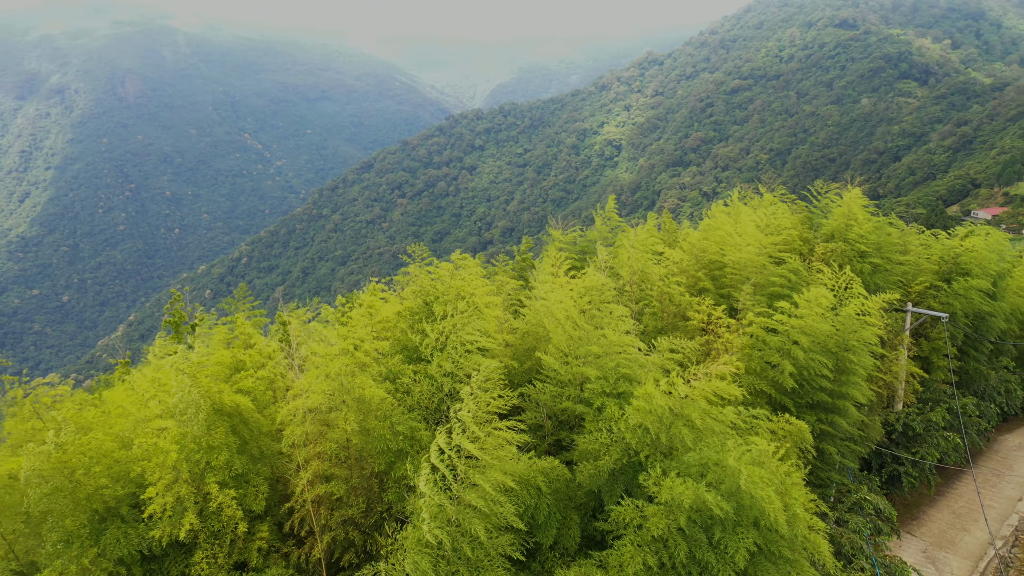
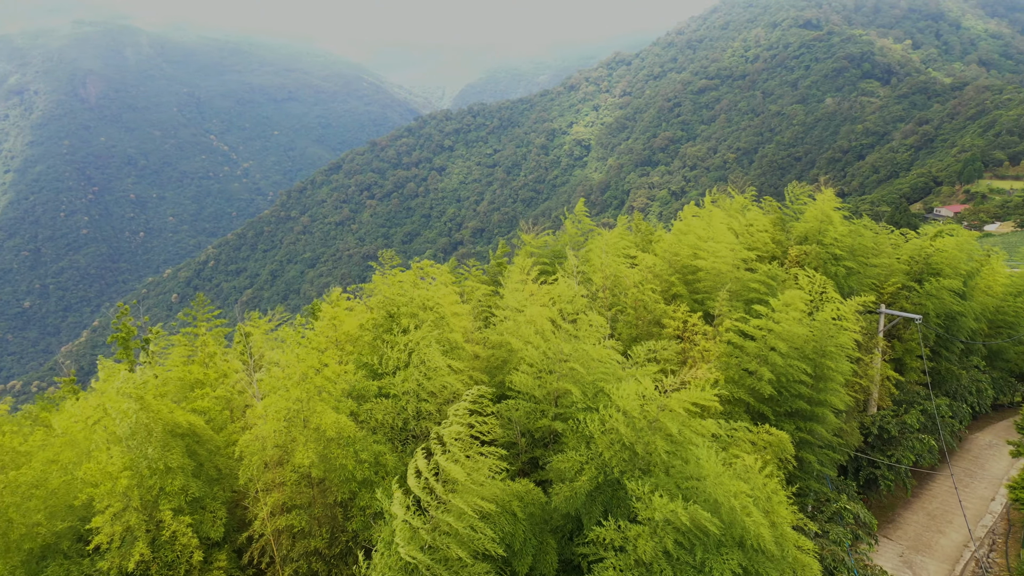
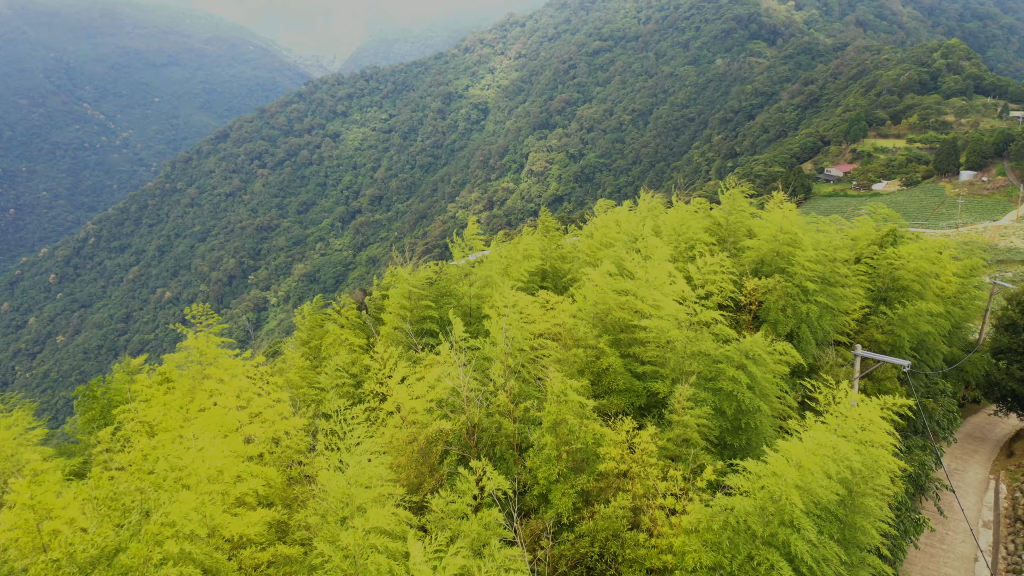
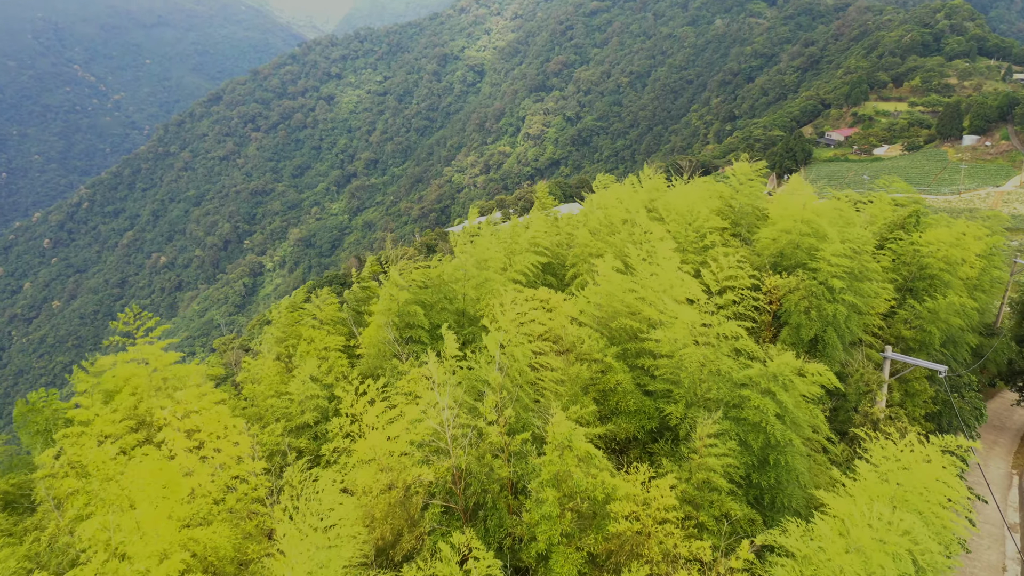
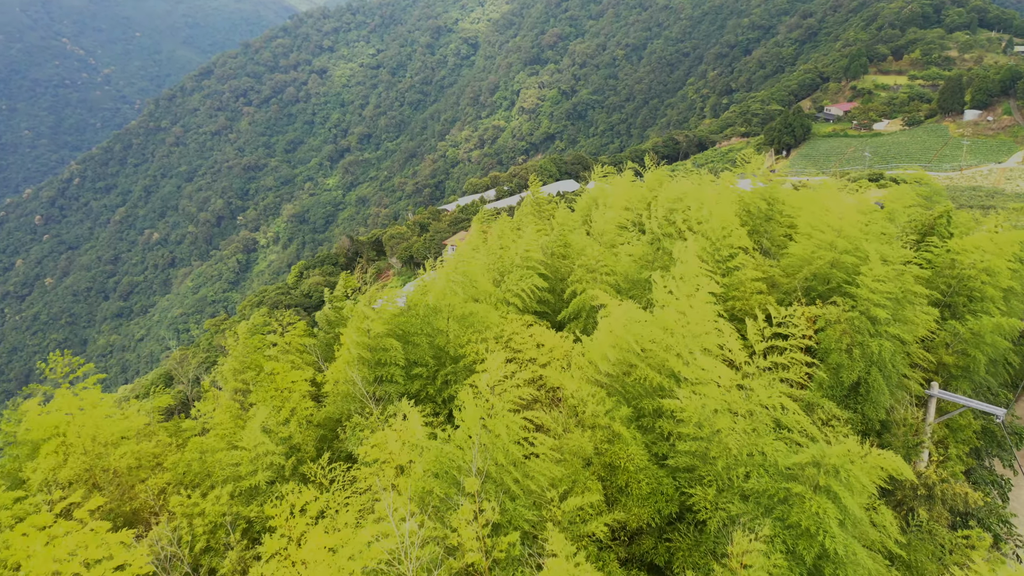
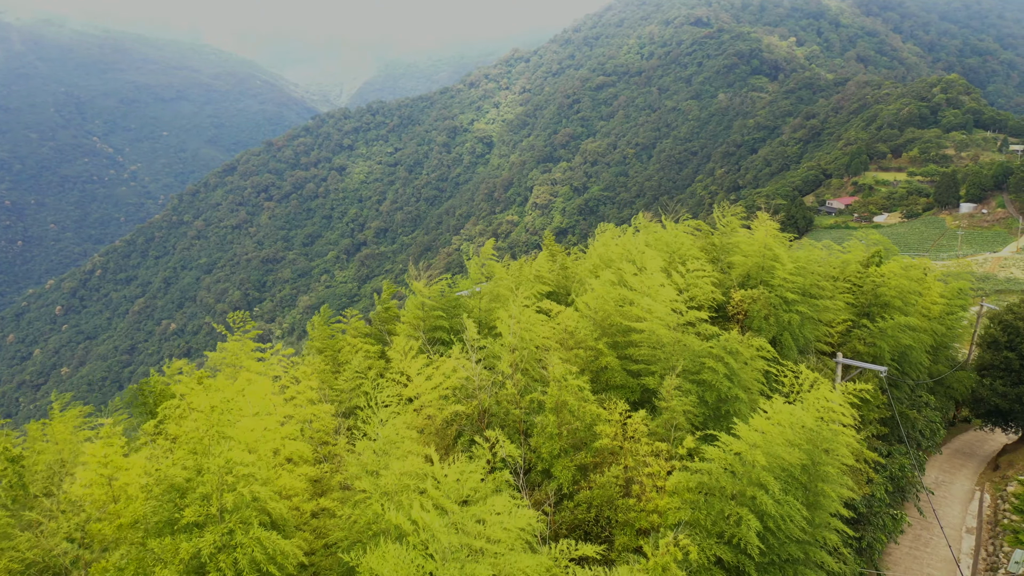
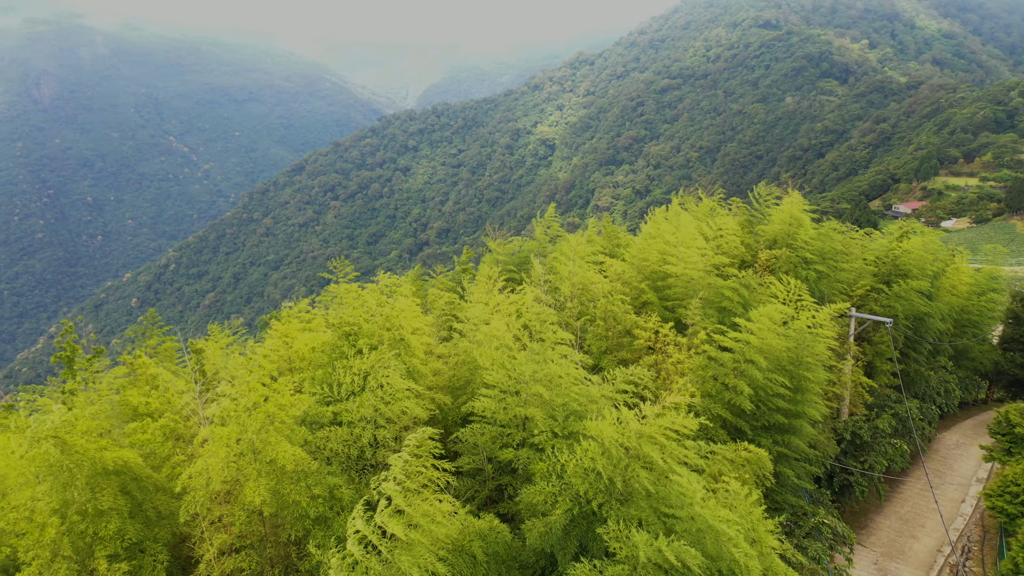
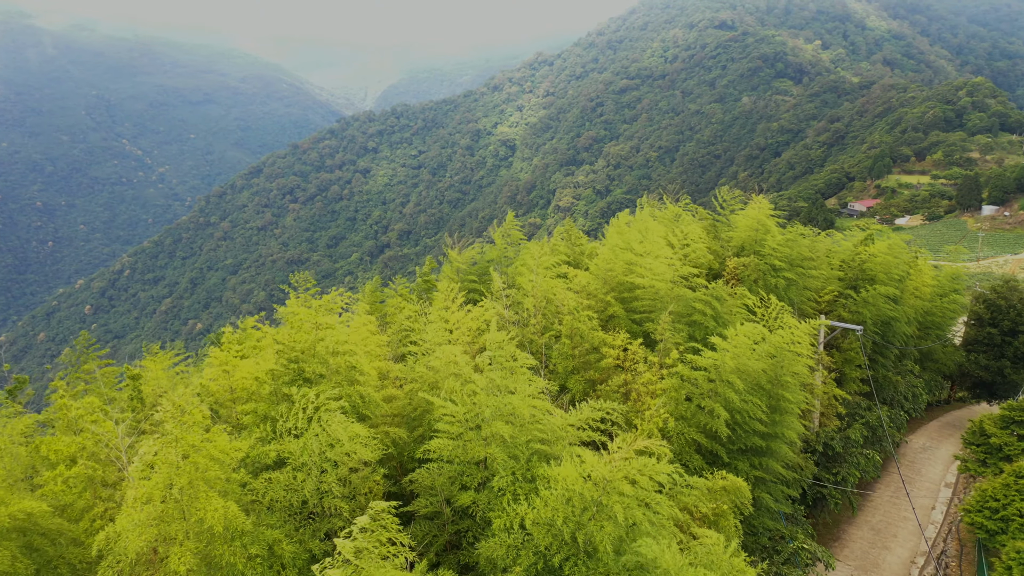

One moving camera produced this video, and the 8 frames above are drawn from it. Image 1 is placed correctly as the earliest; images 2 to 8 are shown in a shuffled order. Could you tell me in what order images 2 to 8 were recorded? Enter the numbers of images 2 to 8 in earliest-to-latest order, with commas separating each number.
2, 7, 8, 6, 3, 4, 5
